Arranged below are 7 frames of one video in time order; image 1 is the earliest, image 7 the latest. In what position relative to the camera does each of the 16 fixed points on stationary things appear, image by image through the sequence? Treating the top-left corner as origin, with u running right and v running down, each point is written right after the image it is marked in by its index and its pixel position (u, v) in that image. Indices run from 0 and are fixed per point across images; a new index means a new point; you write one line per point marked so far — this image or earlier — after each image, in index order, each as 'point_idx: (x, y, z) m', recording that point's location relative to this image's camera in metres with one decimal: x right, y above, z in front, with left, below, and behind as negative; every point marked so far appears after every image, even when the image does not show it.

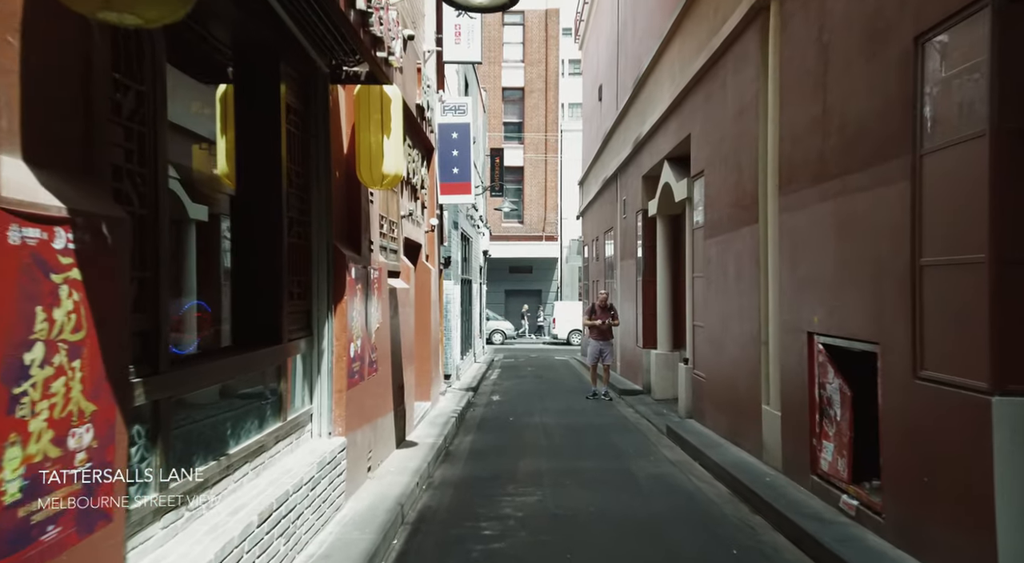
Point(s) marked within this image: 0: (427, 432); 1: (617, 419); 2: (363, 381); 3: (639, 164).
0: (-1.0, -1.8, +9.4) m
1: (+1.6, -2.1, +11.6) m
2: (-1.2, -0.8, +6.4) m
3: (+2.5, +2.2, +15.0) m
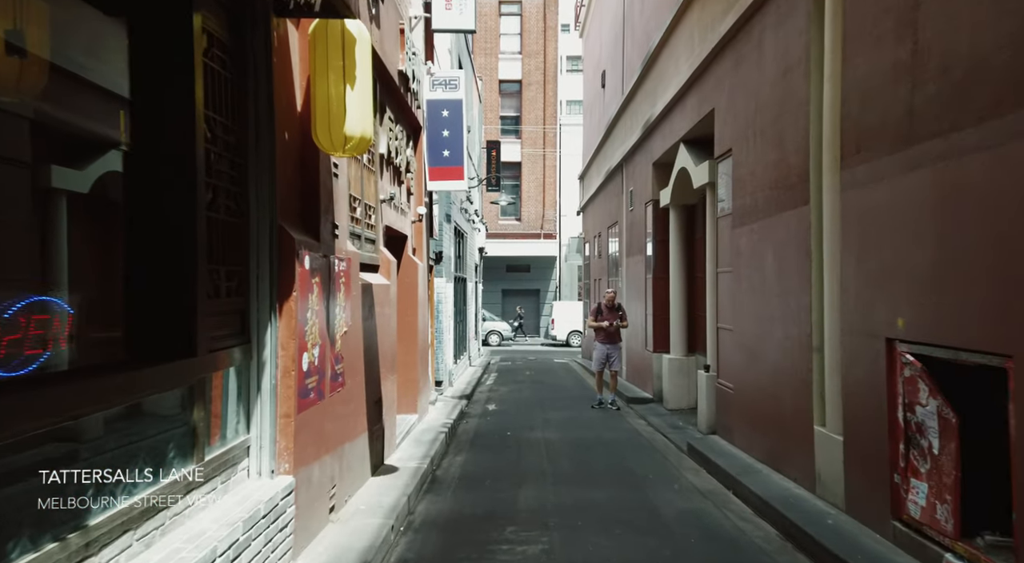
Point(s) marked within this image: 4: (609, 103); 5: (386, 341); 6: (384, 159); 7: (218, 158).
0: (-1.1, -1.8, +8.1) m
1: (+1.5, -2.0, +10.3) m
2: (-1.3, -0.8, +5.1) m
3: (+2.4, +2.3, +13.7) m
4: (+2.4, +4.5, +19.4) m
5: (-1.3, -0.6, +7.8) m
6: (-1.4, +1.3, +8.2) m
7: (-1.5, +0.6, +4.1) m
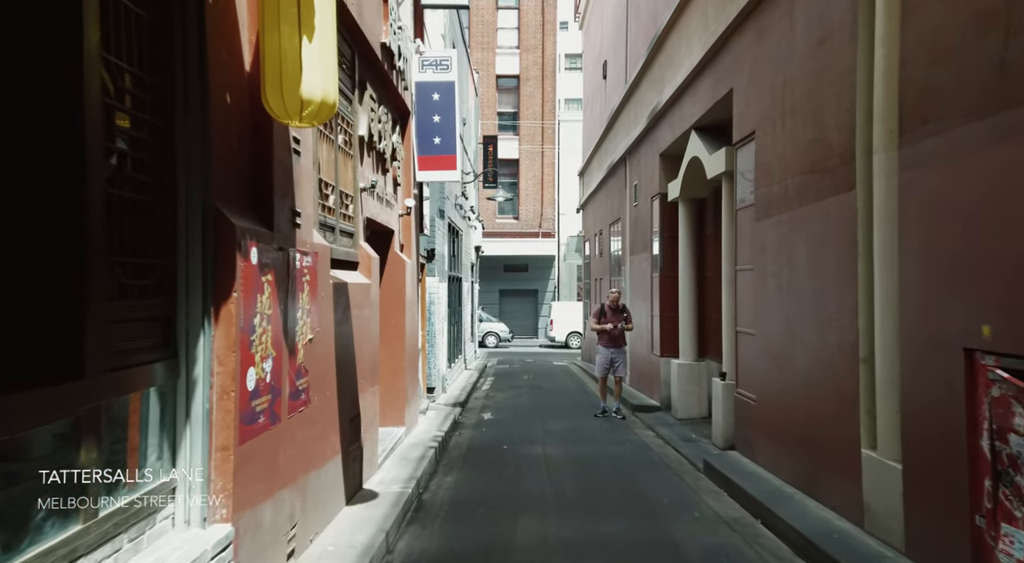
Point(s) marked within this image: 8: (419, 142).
0: (-1.1, -1.8, +7.2) m
1: (+1.5, -2.0, +9.4) m
2: (-1.3, -0.8, +4.1) m
3: (+2.4, +2.3, +12.8) m
4: (+2.4, +4.5, +18.5) m
5: (-1.3, -0.6, +6.9) m
6: (-1.4, +1.3, +7.3) m
7: (-1.6, +0.7, +3.2) m
8: (-1.2, +1.8, +9.9) m
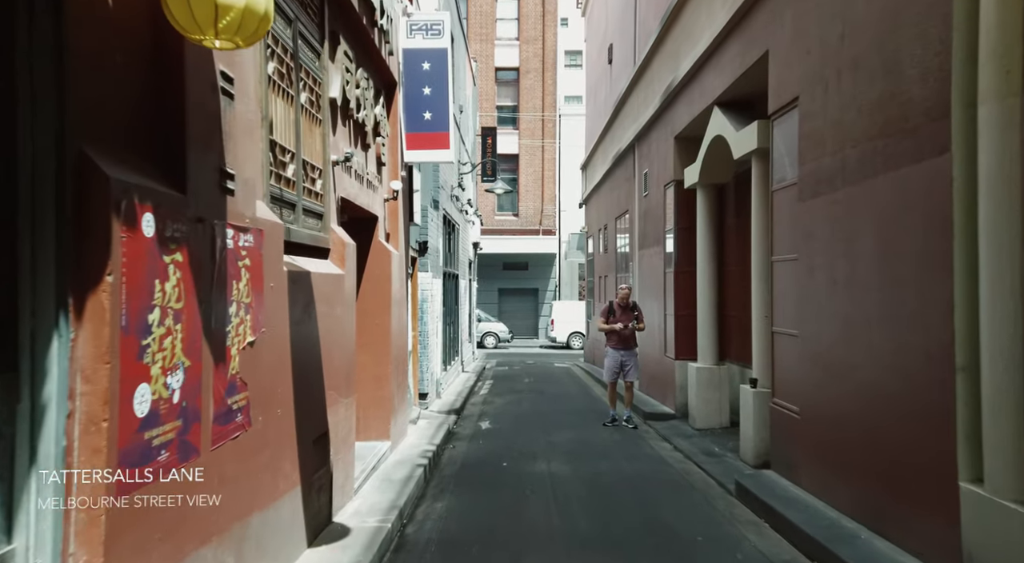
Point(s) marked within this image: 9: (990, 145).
0: (-1.1, -1.7, +6.0) m
1: (+1.5, -1.9, +8.3) m
2: (-1.3, -0.7, +3.0) m
3: (+2.4, +2.4, +11.6) m
4: (+2.4, +4.6, +17.4) m
5: (-1.3, -0.5, +5.8) m
6: (-1.4, +1.4, +6.1) m
7: (-1.6, +0.7, +2.0) m
8: (-1.2, +1.8, +8.8) m
9: (+2.4, +0.7, +3.9) m
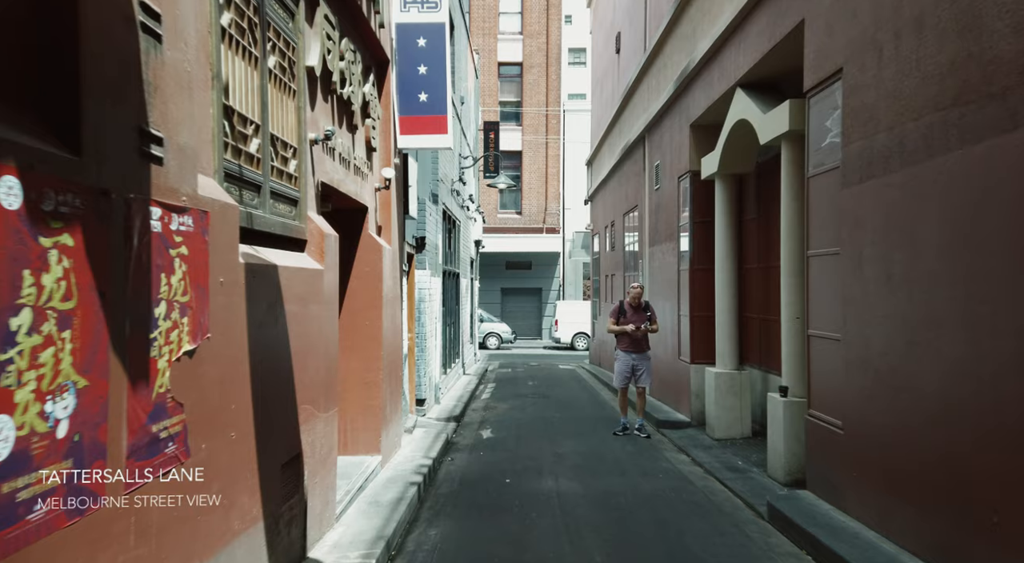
0: (-1.0, -1.7, +5.2) m
1: (+1.5, -1.9, +7.5) m
2: (-1.2, -0.7, +2.2) m
3: (+2.4, +2.4, +10.9) m
4: (+2.5, +4.6, +16.6) m
5: (-1.3, -0.5, +5.0) m
6: (-1.3, +1.4, +5.4) m
7: (-1.5, +0.7, +1.2) m
8: (-1.2, +1.9, +8.0) m
9: (+2.4, +0.7, +3.1) m
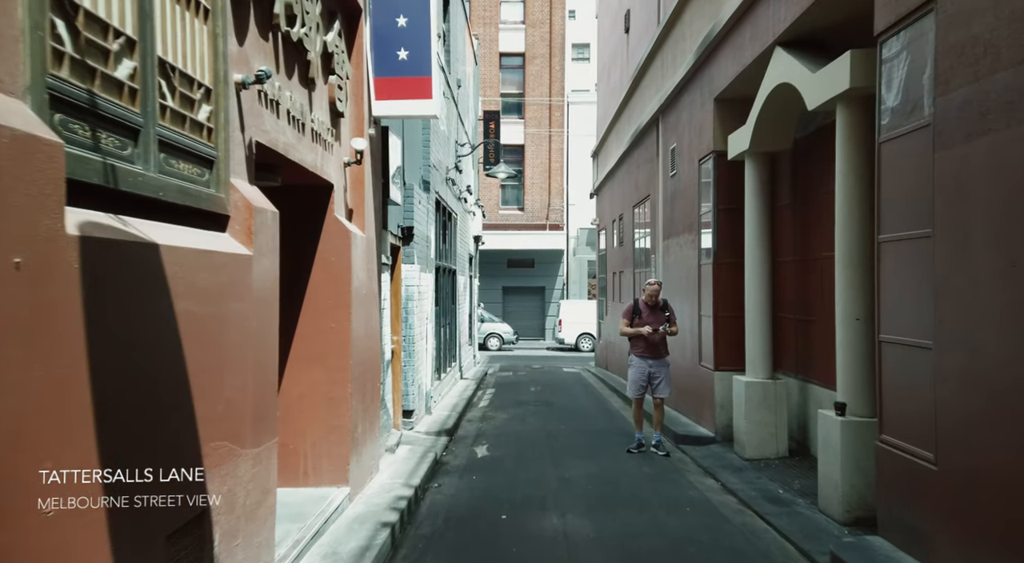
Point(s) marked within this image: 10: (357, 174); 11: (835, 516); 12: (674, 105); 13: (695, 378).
0: (-1.1, -1.6, +3.9) m
1: (+1.5, -1.9, +6.2) m
2: (-1.3, -0.6, +0.9) m
3: (+2.4, +2.4, +9.5) m
4: (+2.5, +4.7, +15.3) m
5: (-1.3, -0.4, +3.7) m
6: (-1.4, +1.5, +4.1) m
7: (-1.6, +0.8, -0.1) m
8: (-1.2, +1.9, +6.7) m
9: (+2.4, +0.8, +1.8) m
10: (-1.3, +0.9, +6.6) m
11: (+2.4, -1.8, +5.8) m
12: (+2.4, +2.6, +11.6) m
13: (+2.4, -1.2, +10.0) m
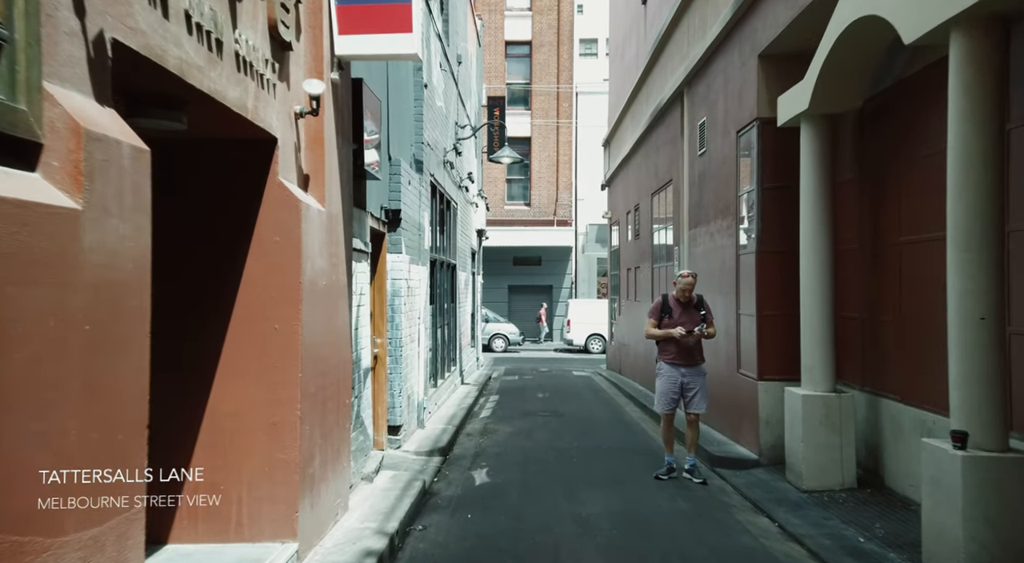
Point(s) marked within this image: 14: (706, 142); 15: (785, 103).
0: (-1.1, -1.6, +2.4) m
1: (+1.5, -1.8, +4.7) m
2: (-1.3, -0.5, -0.6) m
3: (+2.5, +2.5, +8.0) m
4: (+2.6, +4.7, +13.8) m
5: (-1.3, -0.4, +2.2) m
6: (-1.4, +1.5, +2.6) m
7: (-1.6, +0.9, -1.6) m
8: (-1.1, +2.0, +5.2) m
9: (+2.4, +0.8, +0.3) m
10: (-1.3, +1.0, +5.1) m
11: (+2.4, -1.7, +4.3) m
12: (+2.5, +2.7, +10.1) m
13: (+2.4, -1.2, +8.5) m
14: (+2.5, +1.8, +10.0) m
15: (+2.5, +1.7, +7.2) m
